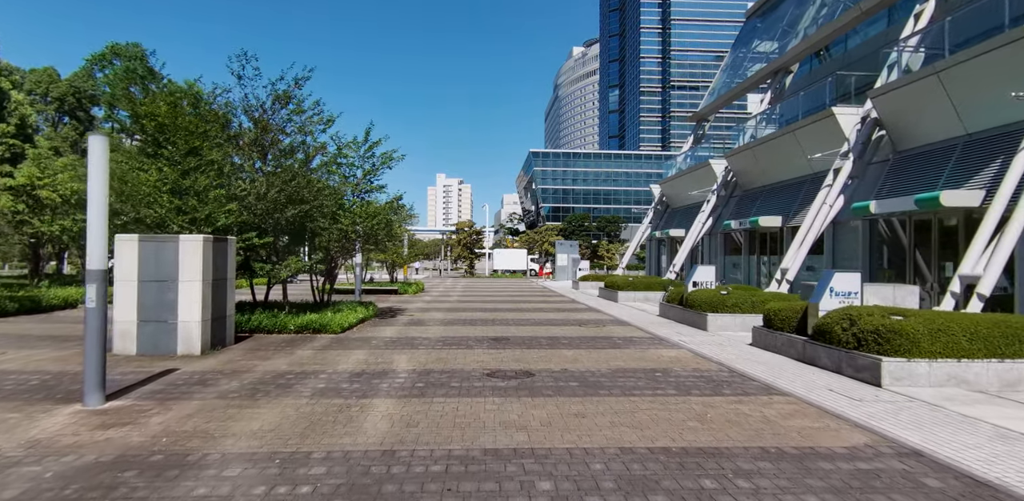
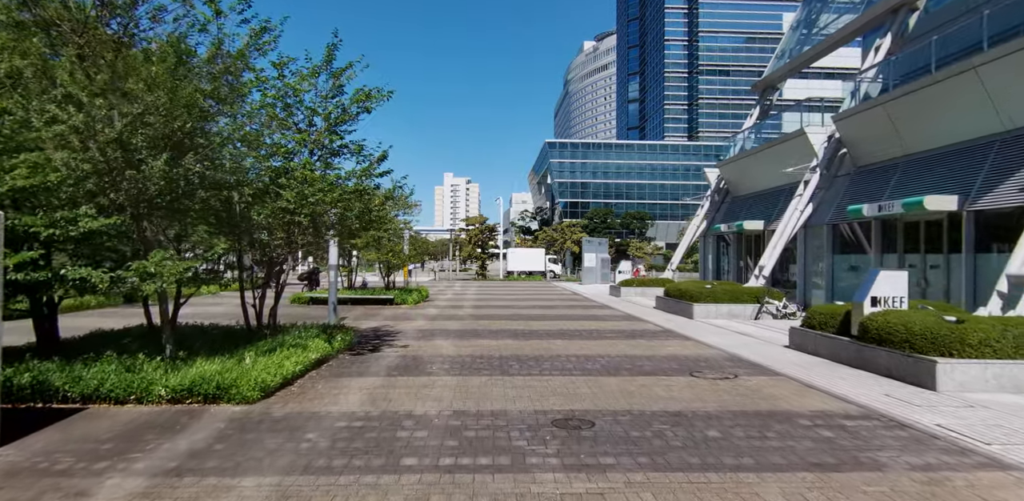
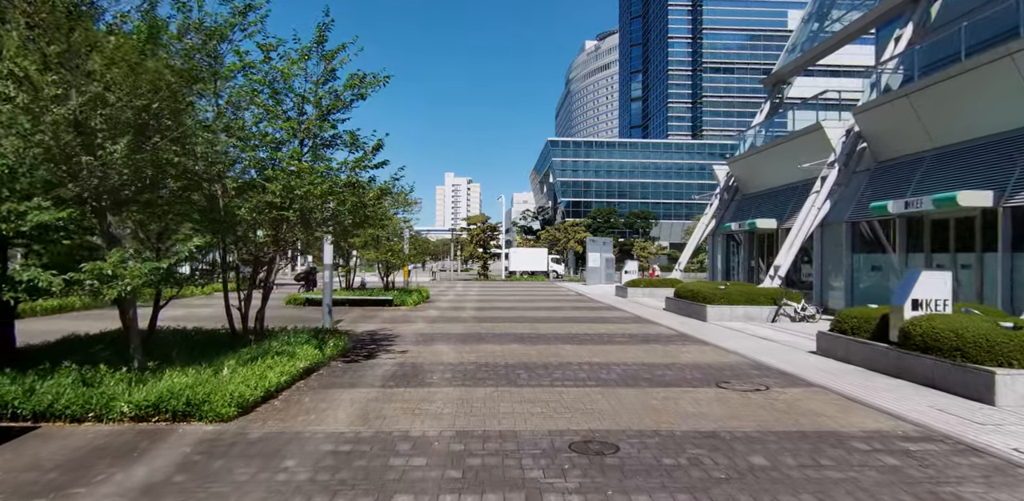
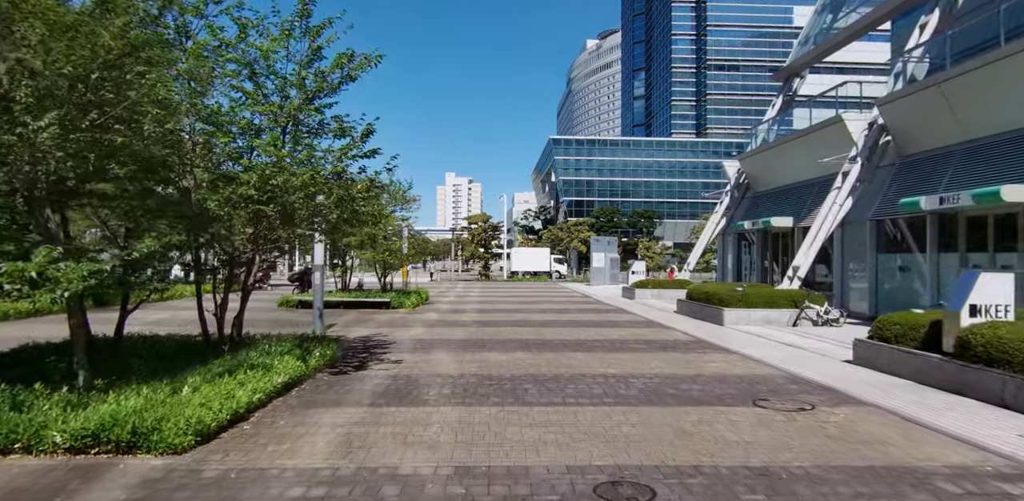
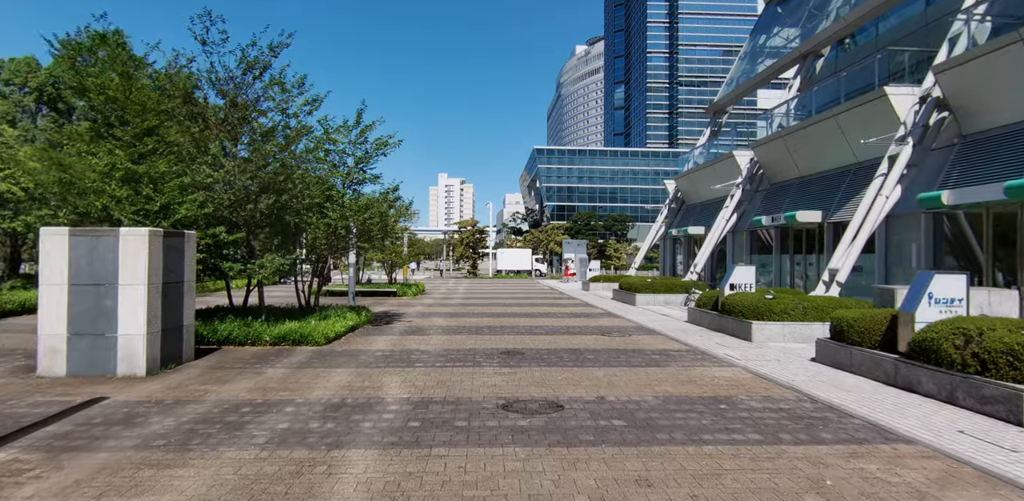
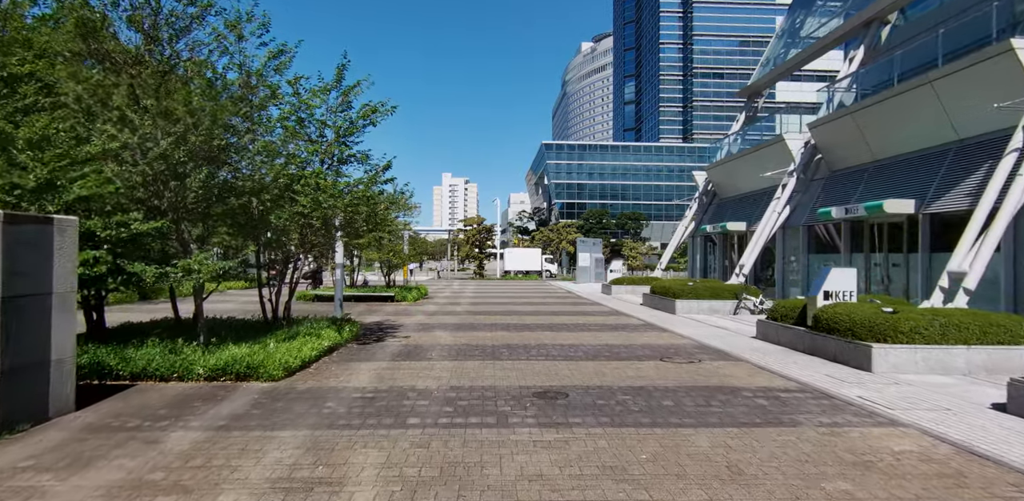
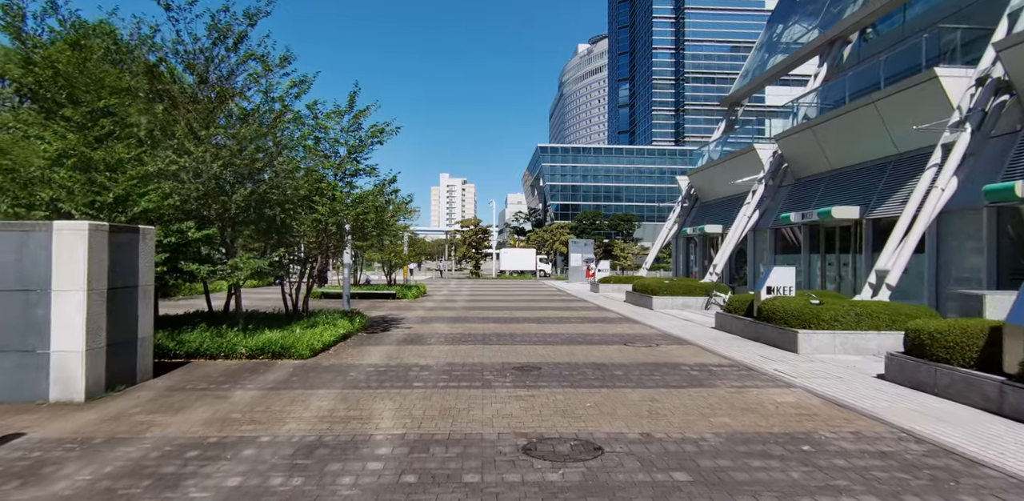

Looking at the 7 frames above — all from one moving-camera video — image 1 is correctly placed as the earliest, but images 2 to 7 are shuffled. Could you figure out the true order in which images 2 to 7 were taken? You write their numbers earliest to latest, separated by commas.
5, 7, 6, 2, 3, 4
